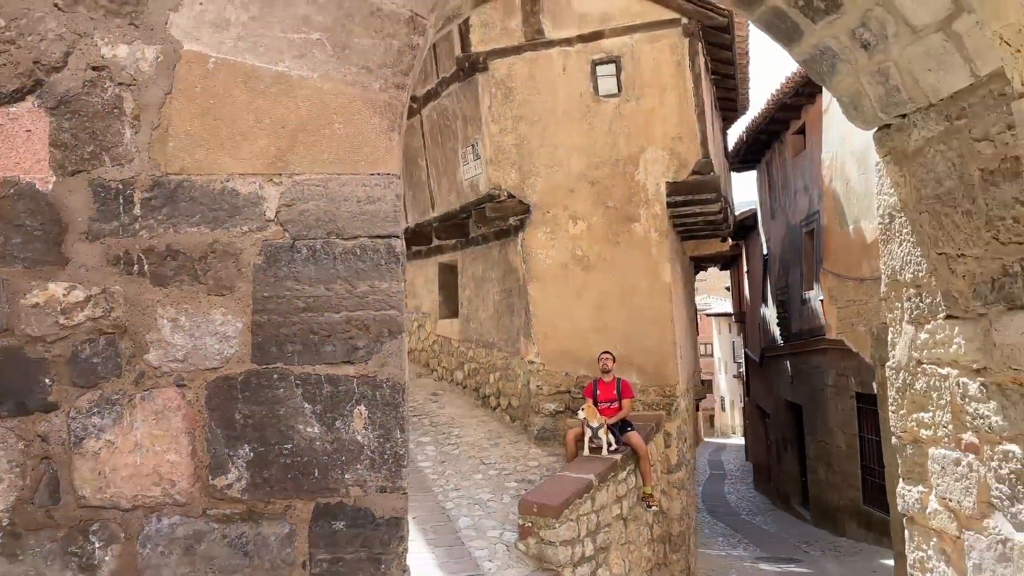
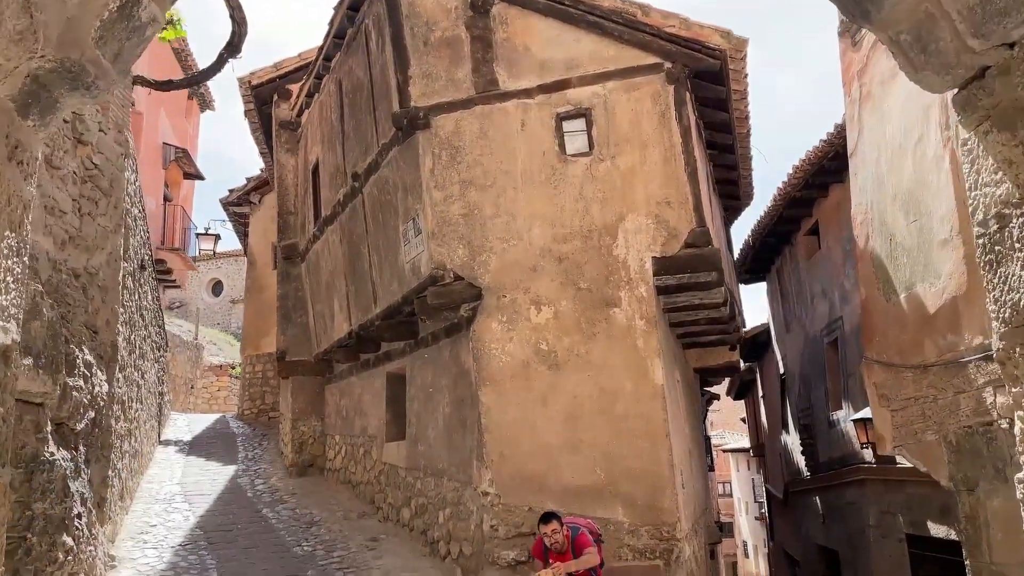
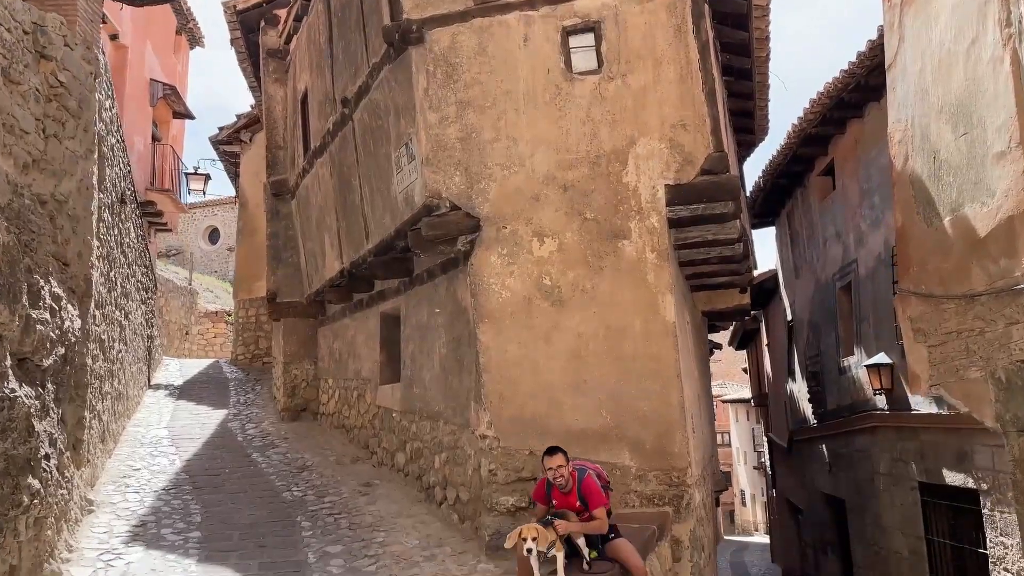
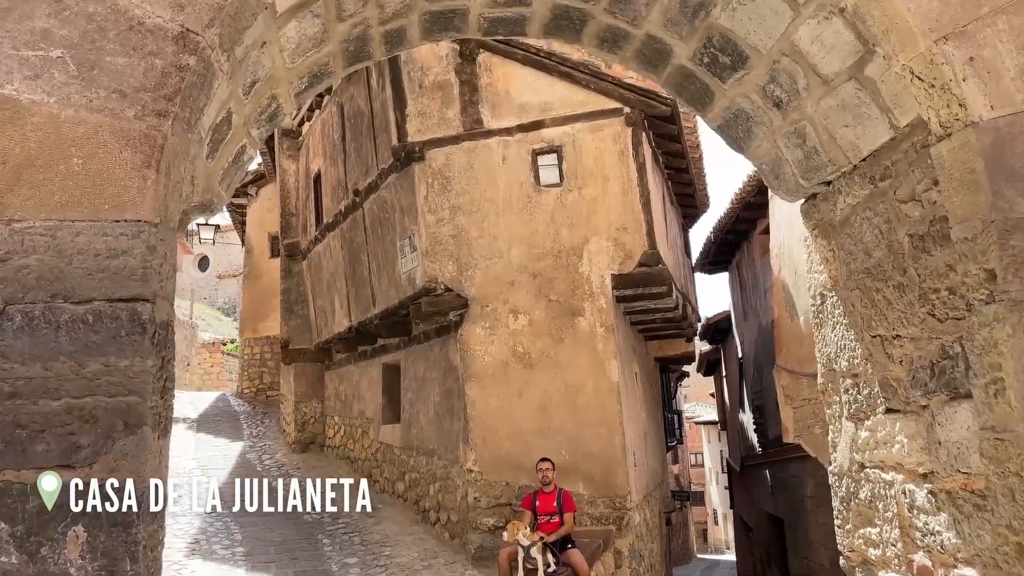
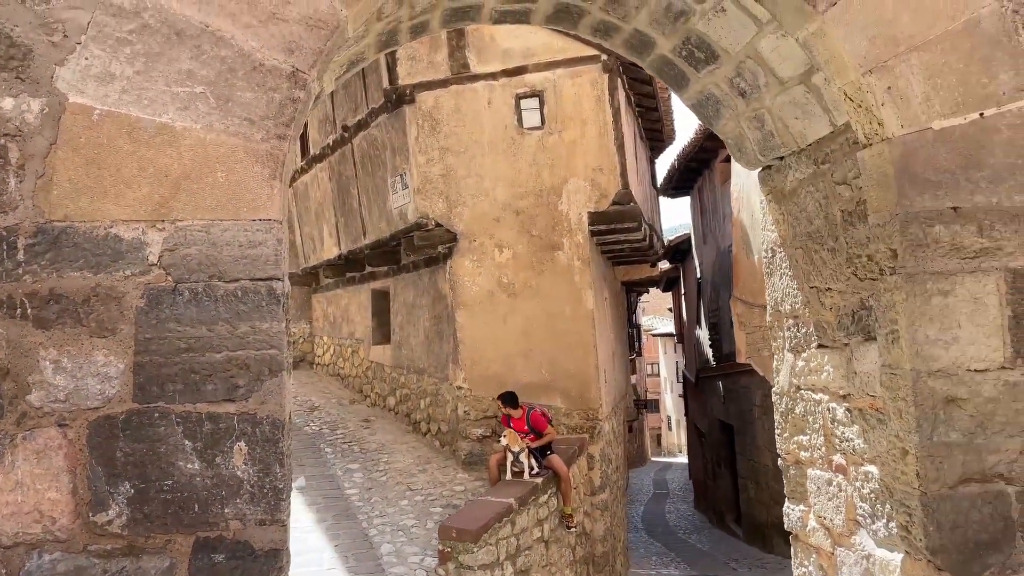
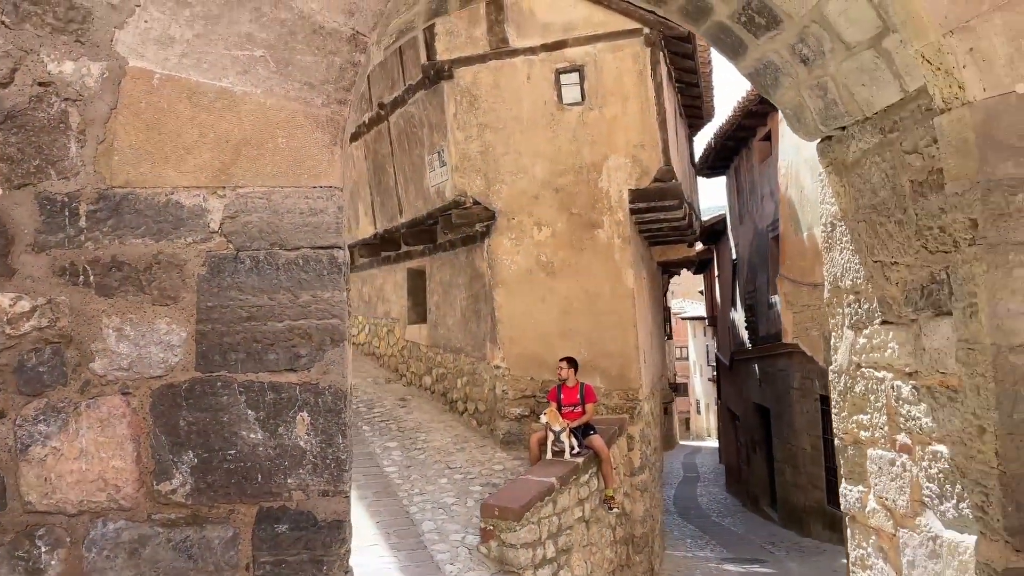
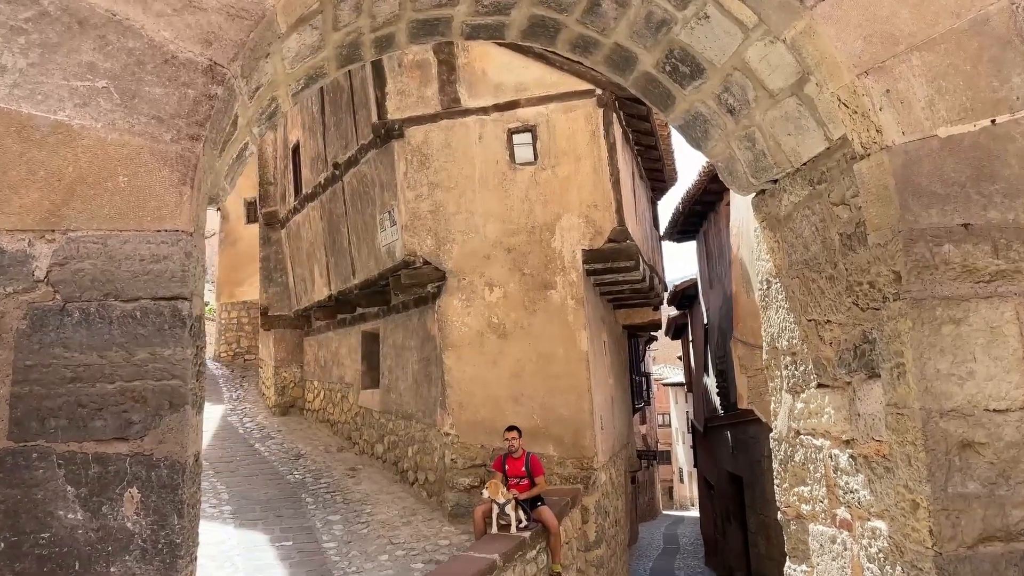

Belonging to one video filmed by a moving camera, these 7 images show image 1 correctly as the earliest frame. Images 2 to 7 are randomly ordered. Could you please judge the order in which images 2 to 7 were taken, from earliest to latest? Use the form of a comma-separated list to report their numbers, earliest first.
6, 5, 7, 4, 2, 3
